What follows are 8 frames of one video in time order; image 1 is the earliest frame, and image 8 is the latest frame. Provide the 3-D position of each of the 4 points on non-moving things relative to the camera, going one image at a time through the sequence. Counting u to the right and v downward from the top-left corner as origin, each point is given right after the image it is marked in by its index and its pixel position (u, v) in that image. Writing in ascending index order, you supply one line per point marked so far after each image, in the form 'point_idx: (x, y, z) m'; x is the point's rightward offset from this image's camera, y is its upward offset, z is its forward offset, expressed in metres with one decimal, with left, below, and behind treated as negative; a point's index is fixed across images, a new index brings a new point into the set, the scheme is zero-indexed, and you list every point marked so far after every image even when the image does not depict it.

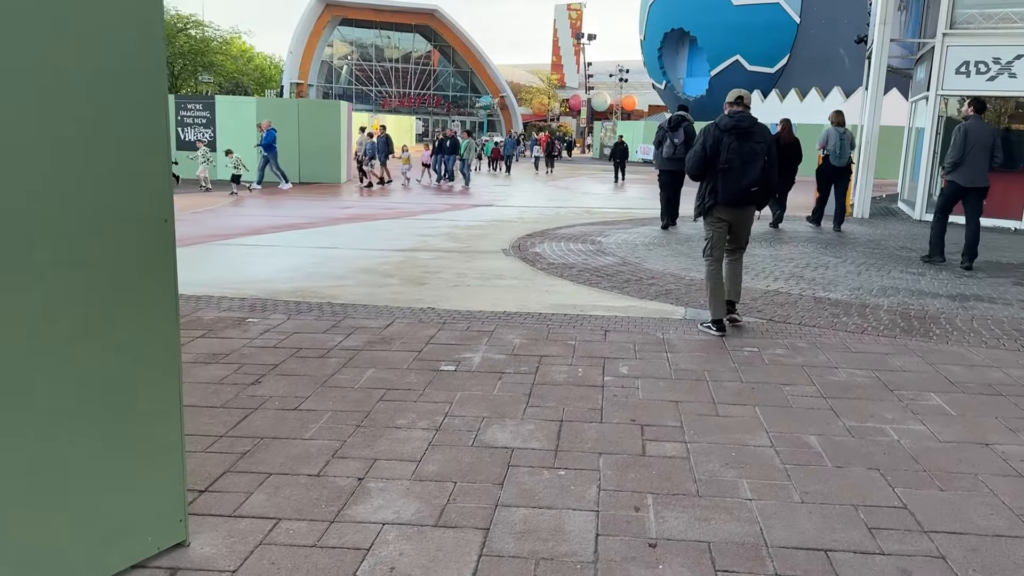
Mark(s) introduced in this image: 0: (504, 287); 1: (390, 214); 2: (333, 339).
0: (-0.1, 0.0, +7.4) m
1: (-2.1, +1.3, +13.9) m
2: (-1.2, -0.4, +5.5) m
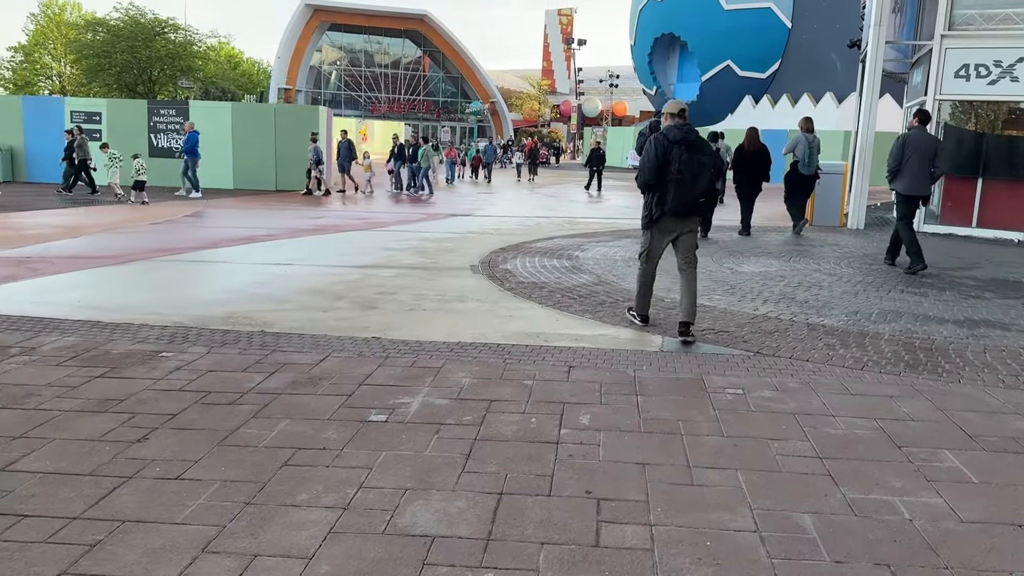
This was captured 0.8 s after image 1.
0: (-0.4, -0.2, +6.7) m
1: (-2.5, +1.0, +13.2) m
2: (-1.5, -0.5, +4.7) m
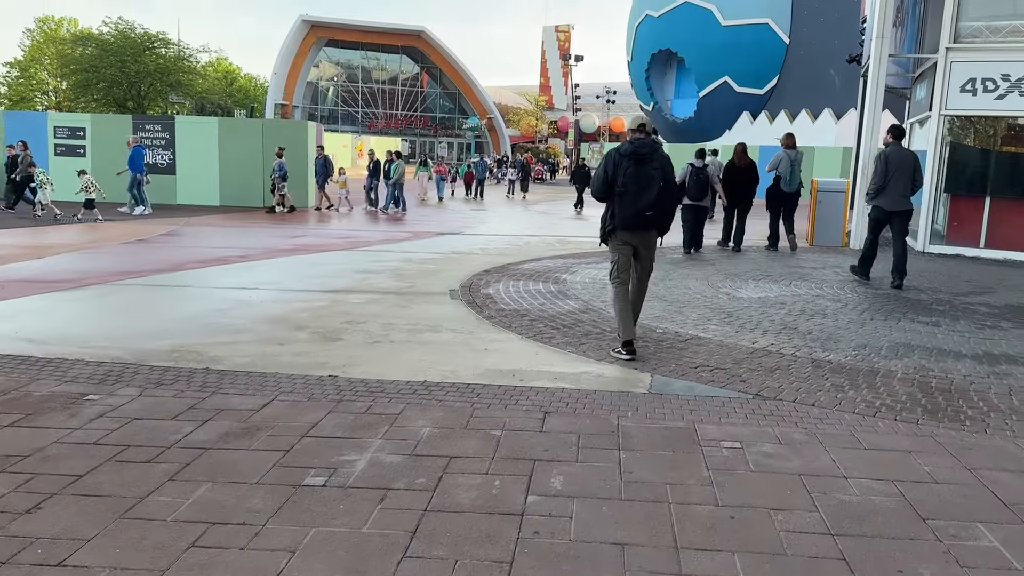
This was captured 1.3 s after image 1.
0: (-0.6, -0.4, +6.1) m
1: (-2.7, +0.7, +12.6) m
2: (-1.7, -0.7, +4.1) m
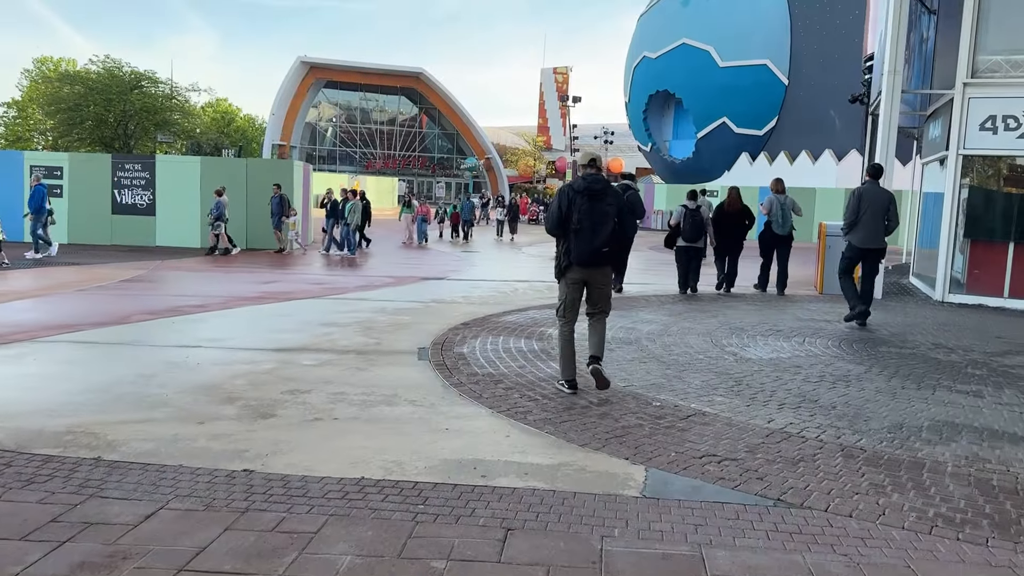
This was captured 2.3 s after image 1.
0: (-0.8, -0.8, +5.1) m
1: (-2.9, -0.1, +11.6) m
2: (-1.9, -1.1, +3.1) m
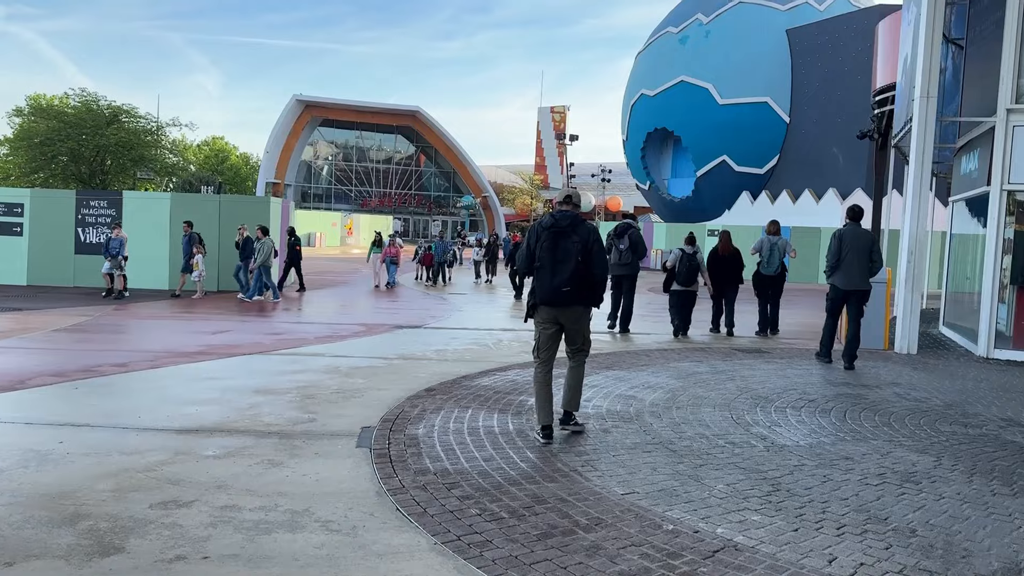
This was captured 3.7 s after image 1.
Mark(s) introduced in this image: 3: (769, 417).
0: (-1.0, -1.2, +3.6) m
1: (-3.1, -0.7, +10.1) m
2: (-2.1, -1.3, +1.6) m
3: (+2.0, -1.0, +6.3) m
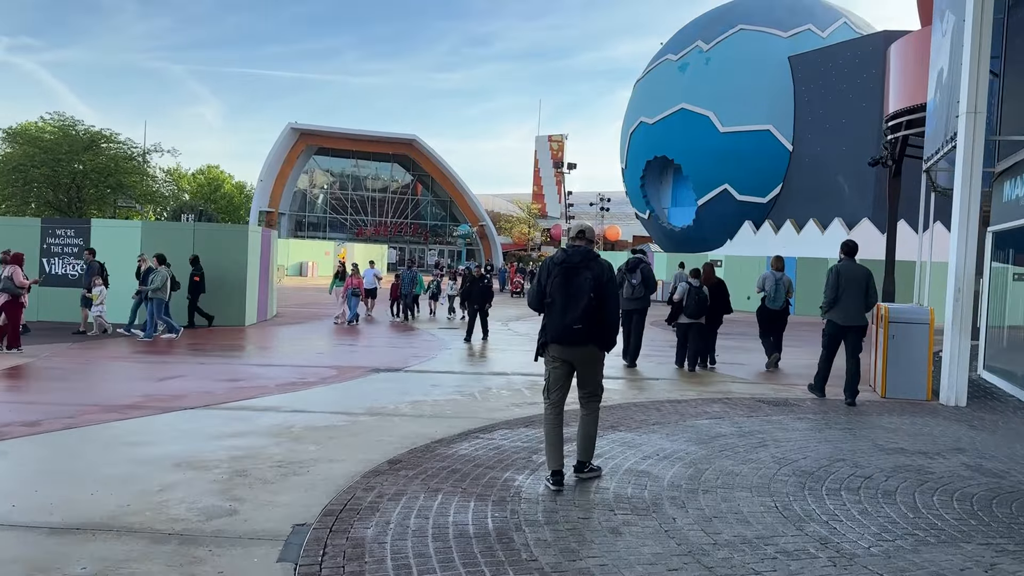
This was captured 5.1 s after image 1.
0: (-1.1, -1.4, +2.2) m
1: (-3.3, -1.2, +8.8) m
2: (-2.2, -1.5, +0.2) m
3: (+1.9, -1.3, +4.9) m
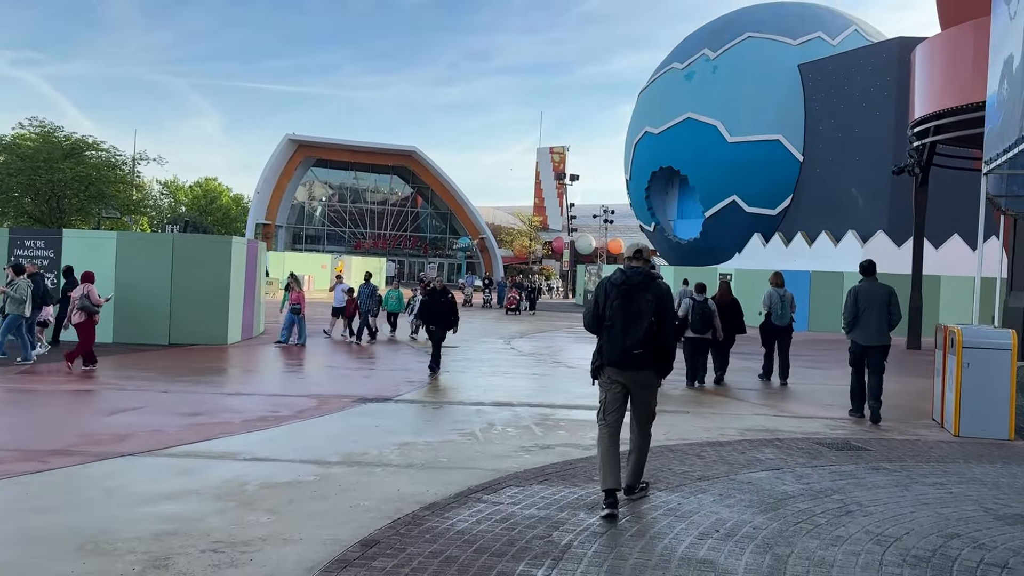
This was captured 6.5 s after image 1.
0: (-1.1, -1.5, +0.8) m
1: (-3.2, -1.4, +7.3) m
2: (-2.2, -1.5, -1.2) m
3: (+2.0, -1.4, +3.5) m
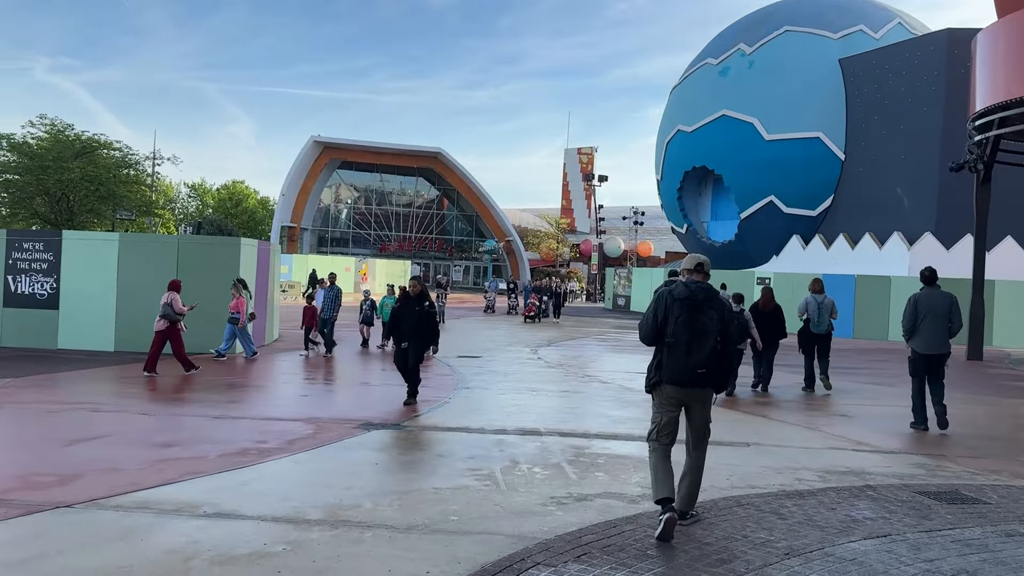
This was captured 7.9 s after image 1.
0: (-1.1, -1.5, -0.6) m
1: (-3.0, -1.4, +6.1) m
2: (-2.2, -1.5, -2.5) m
3: (+2.0, -1.5, +2.0) m
